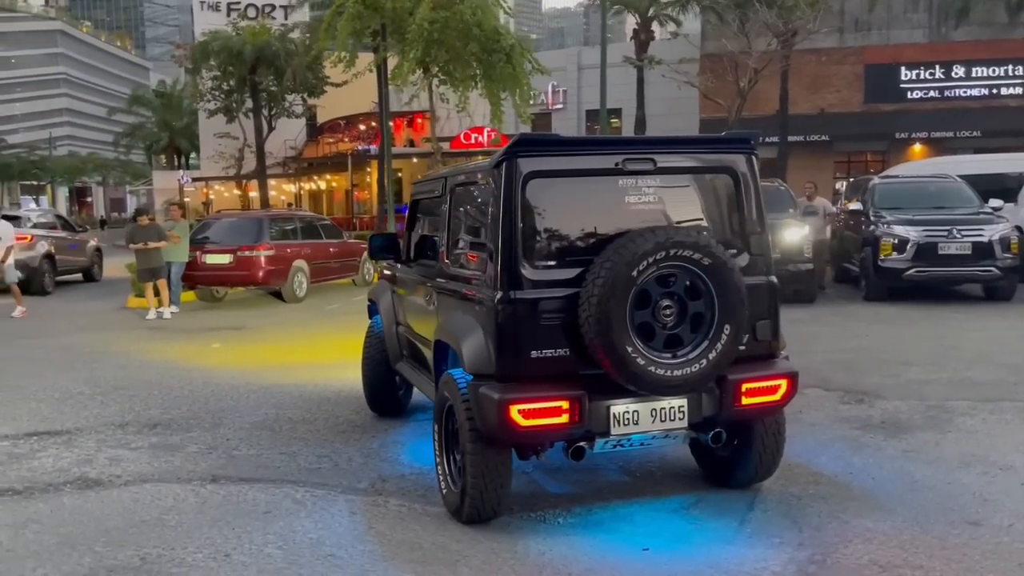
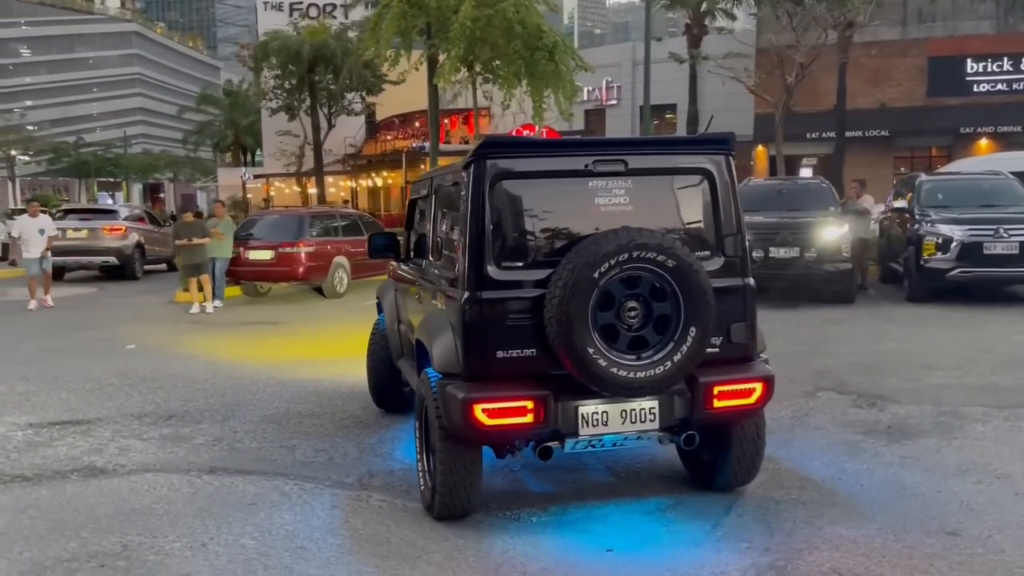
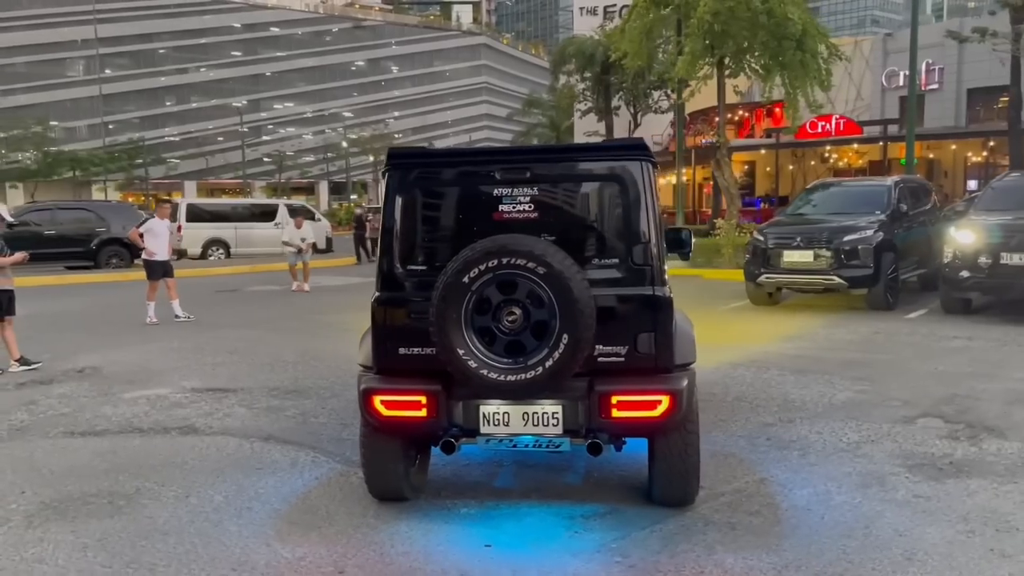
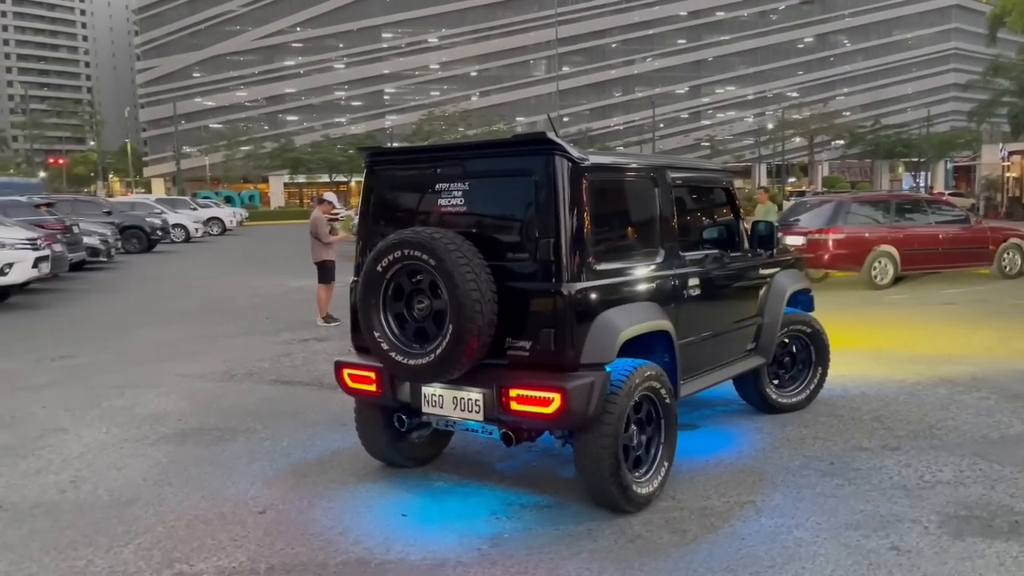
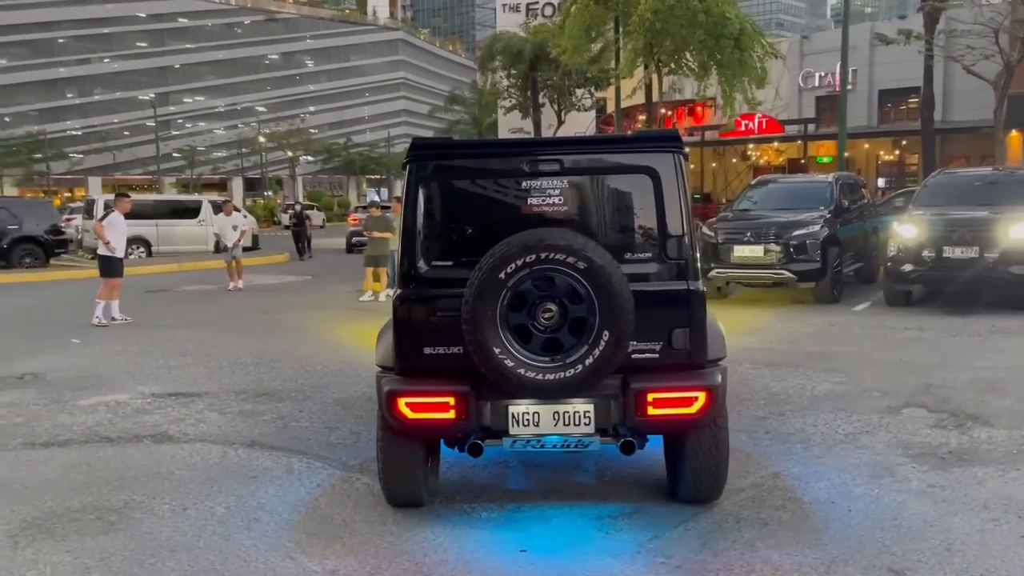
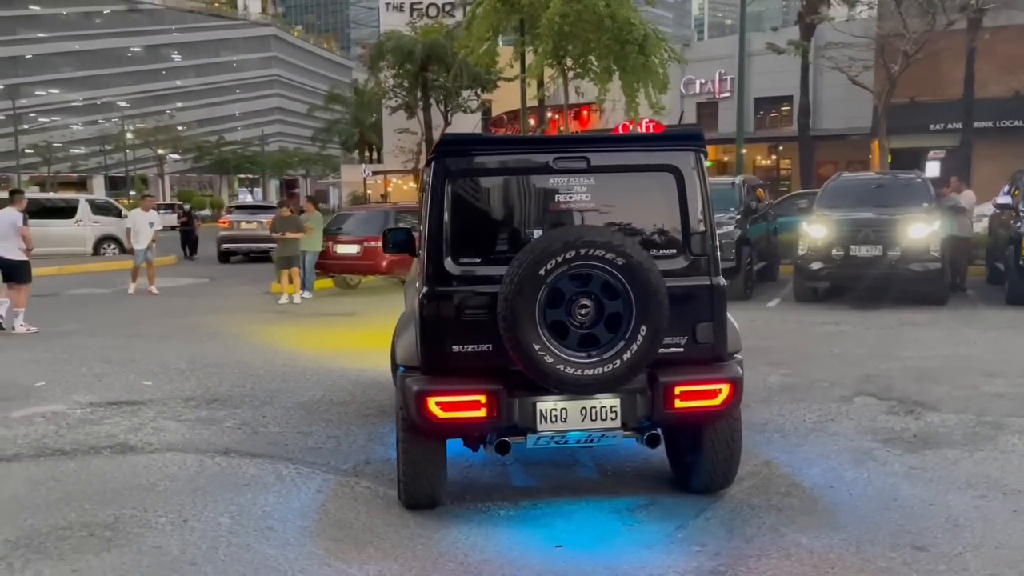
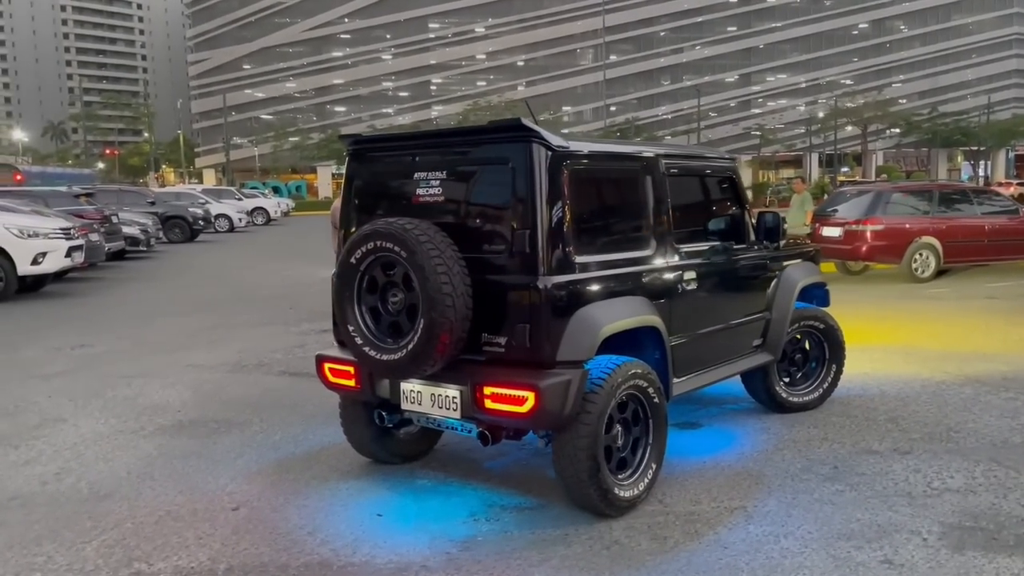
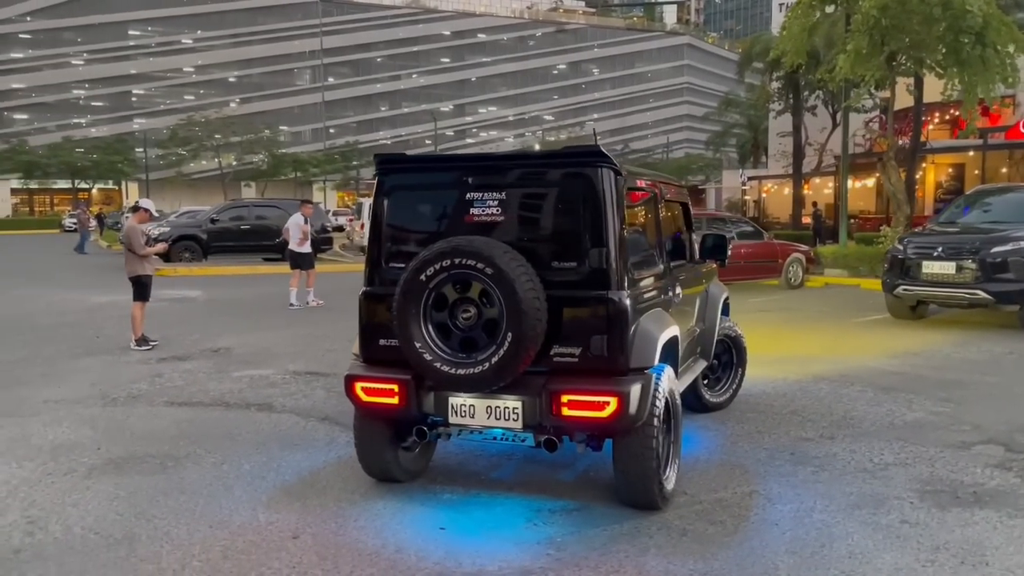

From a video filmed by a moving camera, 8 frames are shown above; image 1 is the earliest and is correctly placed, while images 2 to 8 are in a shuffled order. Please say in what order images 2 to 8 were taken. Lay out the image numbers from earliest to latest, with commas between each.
2, 6, 5, 3, 8, 4, 7
